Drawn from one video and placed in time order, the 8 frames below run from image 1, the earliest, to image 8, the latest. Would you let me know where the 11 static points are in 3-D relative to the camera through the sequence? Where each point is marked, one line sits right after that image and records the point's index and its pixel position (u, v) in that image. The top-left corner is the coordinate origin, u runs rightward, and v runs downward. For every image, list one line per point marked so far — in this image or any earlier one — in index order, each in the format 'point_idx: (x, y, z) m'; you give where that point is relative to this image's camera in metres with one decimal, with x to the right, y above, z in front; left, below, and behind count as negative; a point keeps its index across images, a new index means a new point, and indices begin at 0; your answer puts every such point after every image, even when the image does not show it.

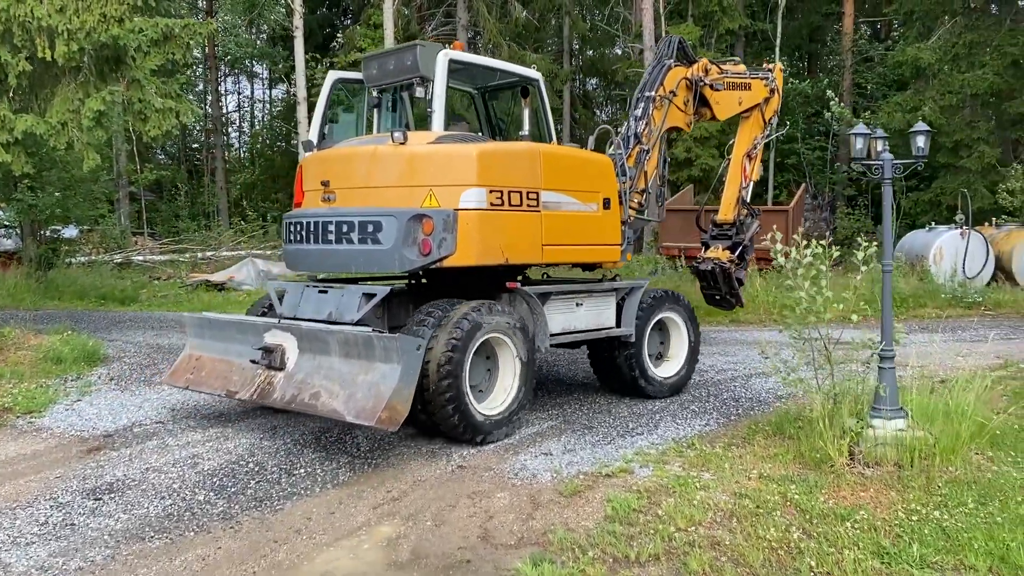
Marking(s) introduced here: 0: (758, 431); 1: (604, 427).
0: (+1.6, -0.9, +5.7) m
1: (+0.6, -0.9, +5.8) m
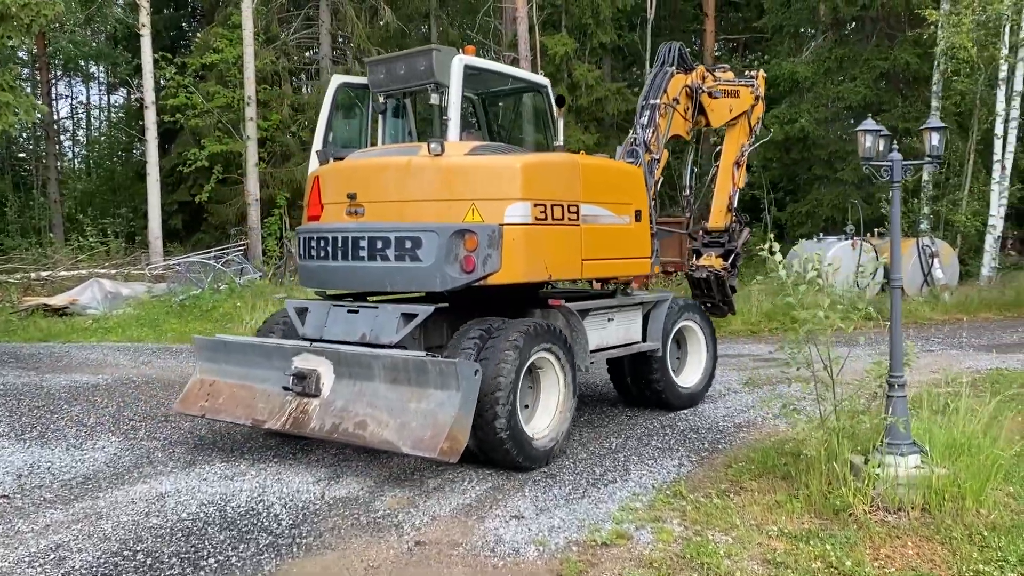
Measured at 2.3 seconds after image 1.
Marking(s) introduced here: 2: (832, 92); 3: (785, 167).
0: (+1.3, -1.0, +5.0) m
1: (+0.3, -1.1, +4.9) m
2: (+6.3, +3.9, +17.3) m
3: (+6.0, +2.7, +19.2) m
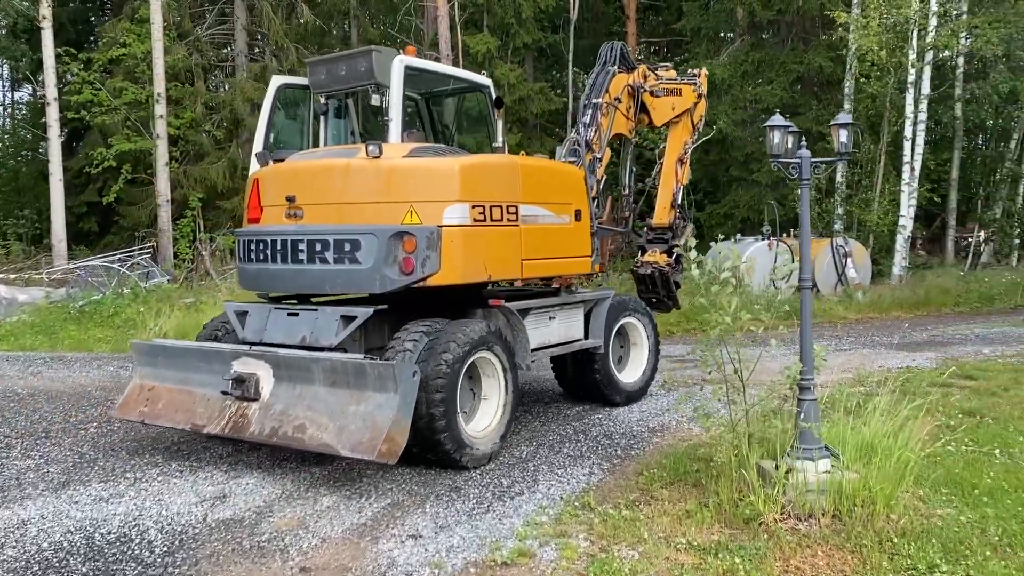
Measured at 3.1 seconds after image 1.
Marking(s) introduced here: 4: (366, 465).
0: (+0.8, -1.0, +4.8) m
1: (-0.2, -1.1, +4.7) m
2: (+4.7, +3.9, +17.5) m
3: (+4.3, +2.7, +19.4) m
4: (-0.9, -1.1, +5.3) m
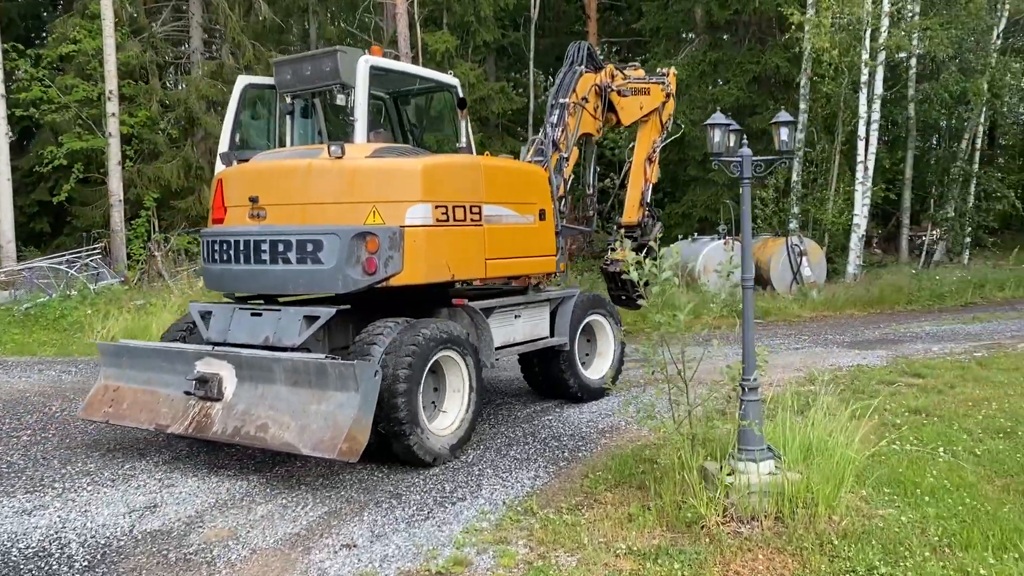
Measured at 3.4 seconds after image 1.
0: (+0.5, -1.0, +4.7) m
1: (-0.5, -1.1, +4.6) m
2: (+3.9, +3.9, +17.6) m
3: (+3.4, +2.7, +19.5) m
4: (-1.2, -1.1, +5.2) m
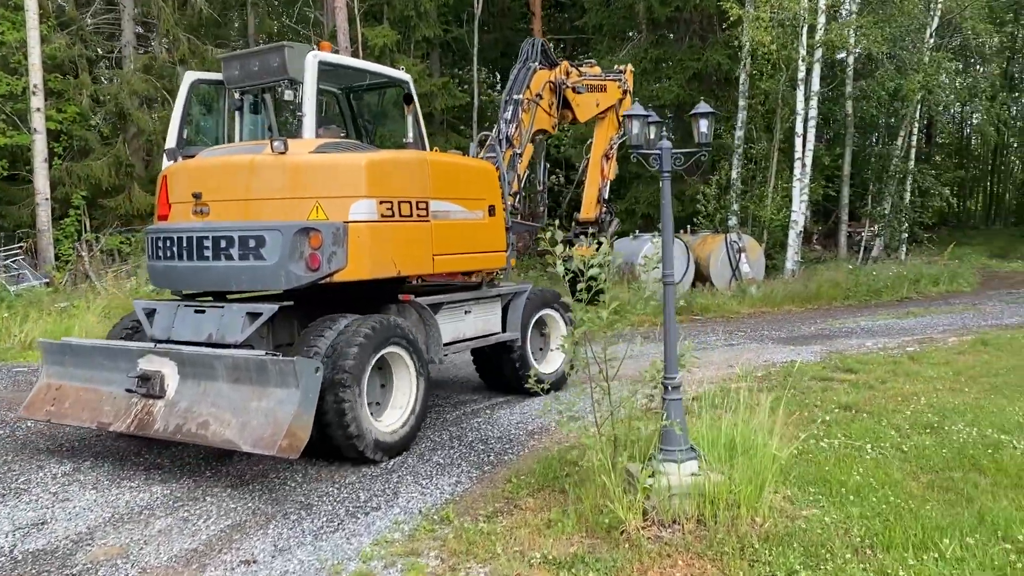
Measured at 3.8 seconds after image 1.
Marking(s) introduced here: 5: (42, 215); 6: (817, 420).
0: (0.0, -1.0, +4.6) m
1: (-0.9, -1.1, +4.4) m
2: (+2.7, +3.9, +17.6) m
3: (+2.1, +2.7, +19.4) m
4: (-1.6, -1.1, +4.9) m
5: (-8.5, +1.3, +15.9) m
6: (+1.9, -0.8, +5.6) m
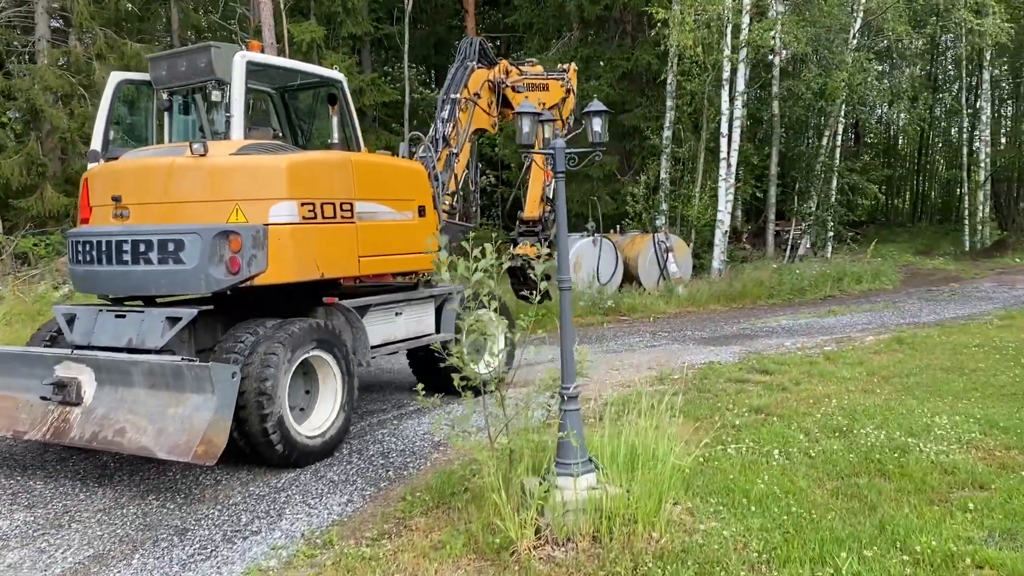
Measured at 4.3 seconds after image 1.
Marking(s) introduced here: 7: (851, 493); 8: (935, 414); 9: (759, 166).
0: (-0.5, -1.1, +4.3) m
1: (-1.4, -1.1, +4.1) m
2: (+1.3, +3.9, +17.5) m
3: (+0.6, +2.7, +19.3) m
4: (-2.2, -1.1, +4.6) m
5: (-9.8, +1.2, +15.1) m
6: (+1.3, -0.9, +5.5) m
7: (+1.7, -1.0, +4.3) m
8: (+2.7, -0.8, +5.6) m
9: (+5.4, +2.7, +19.2) m
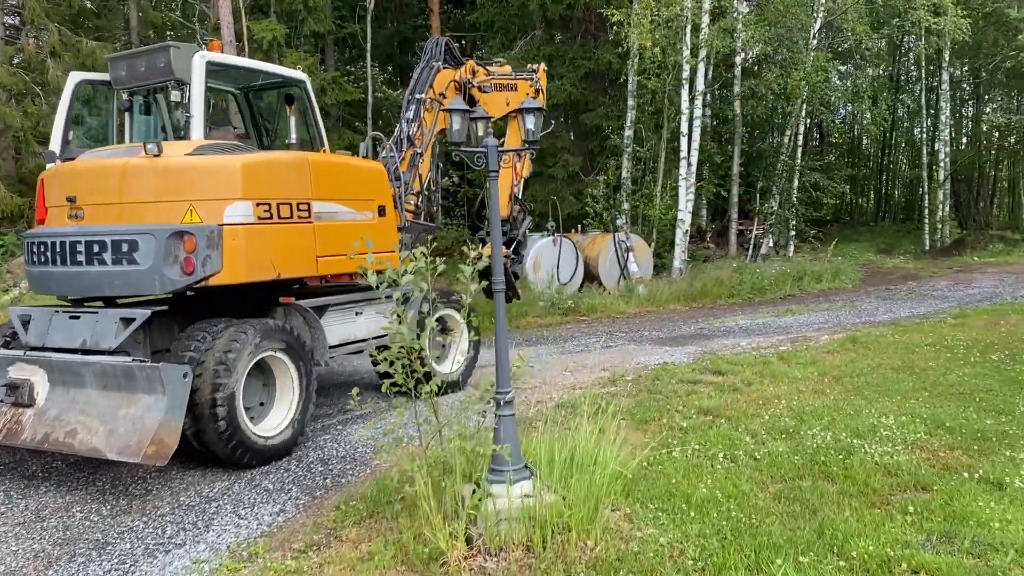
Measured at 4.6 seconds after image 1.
0: (-0.8, -1.1, +4.2) m
1: (-1.7, -1.1, +3.9) m
2: (+0.6, +3.9, +17.4) m
3: (-0.2, +2.7, +19.2) m
4: (-2.5, -1.1, +4.4) m
5: (-10.5, +1.2, +14.7) m
6: (+1.0, -0.9, +5.4) m
7: (+1.4, -1.0, +4.3) m
8: (+2.3, -0.8, +5.5) m
9: (+4.6, +2.7, +19.2) m
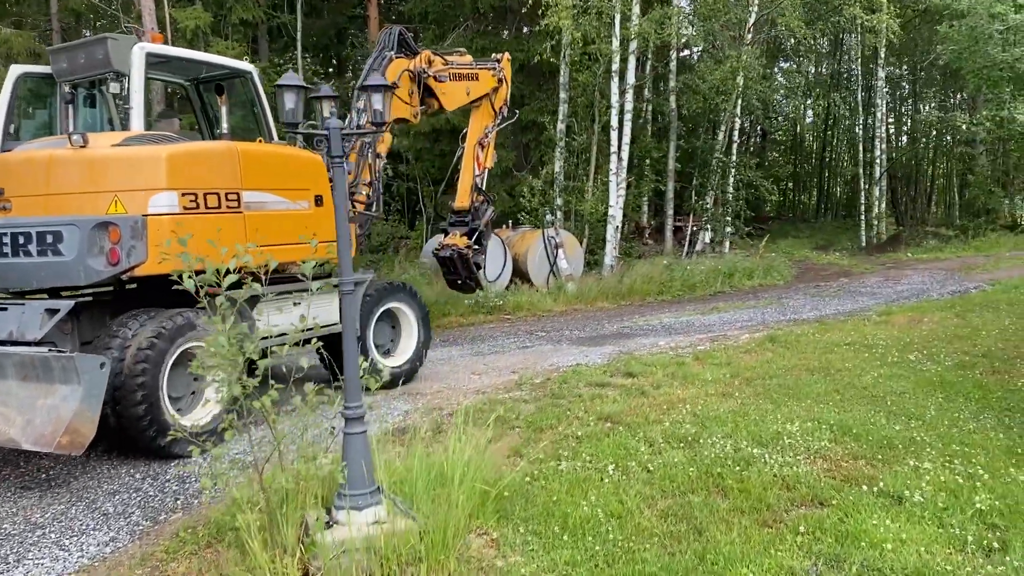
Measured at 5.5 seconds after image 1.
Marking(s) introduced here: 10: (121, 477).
0: (-1.4, -1.1, +3.7) m
1: (-2.3, -1.1, +3.4) m
2: (-0.7, +4.0, +17.0) m
3: (-1.6, +2.8, +18.7) m
4: (-3.1, -1.1, +3.9) m
5: (-11.6, +1.2, +13.7) m
6: (+0.3, -0.9, +5.0) m
7: (+0.8, -1.0, +3.9) m
8: (+1.6, -0.8, +5.2) m
9: (+3.2, +2.7, +19.0) m
10: (-2.2, -1.0, +5.1) m
